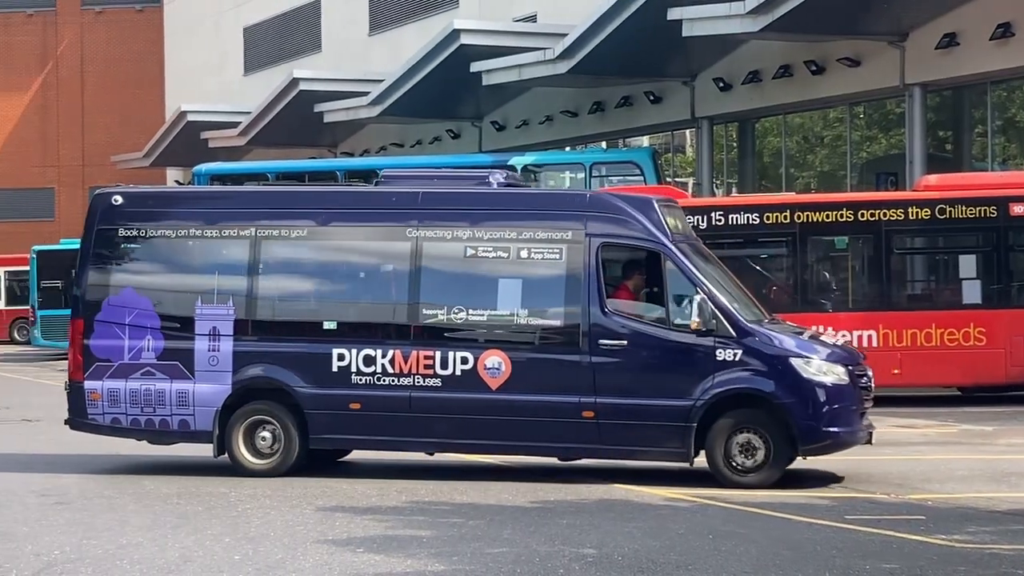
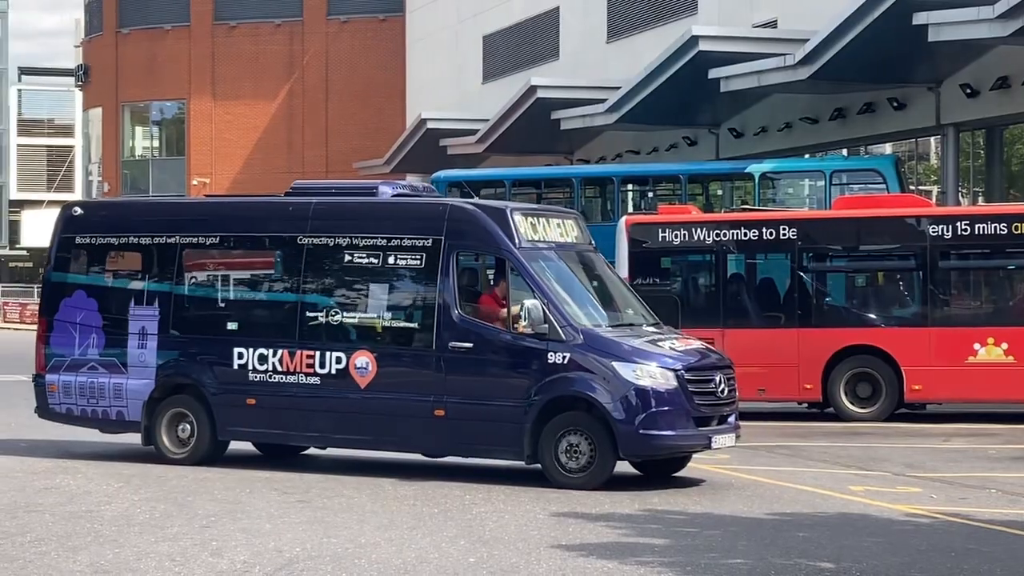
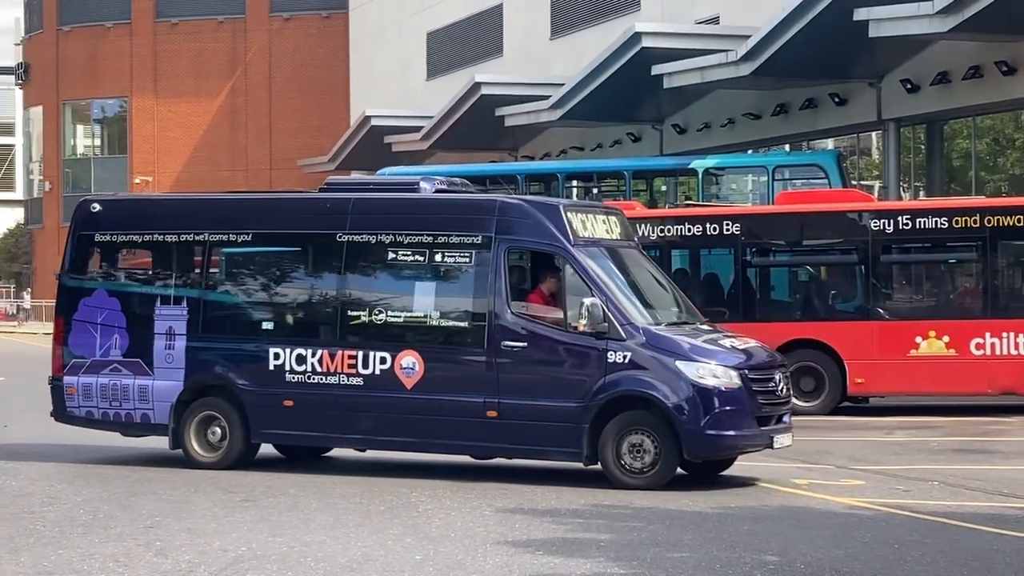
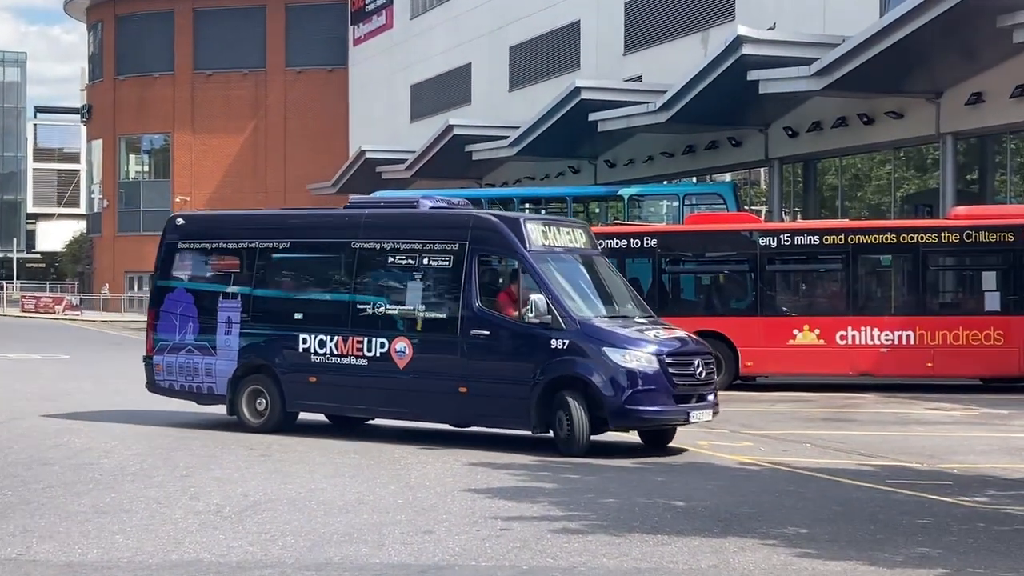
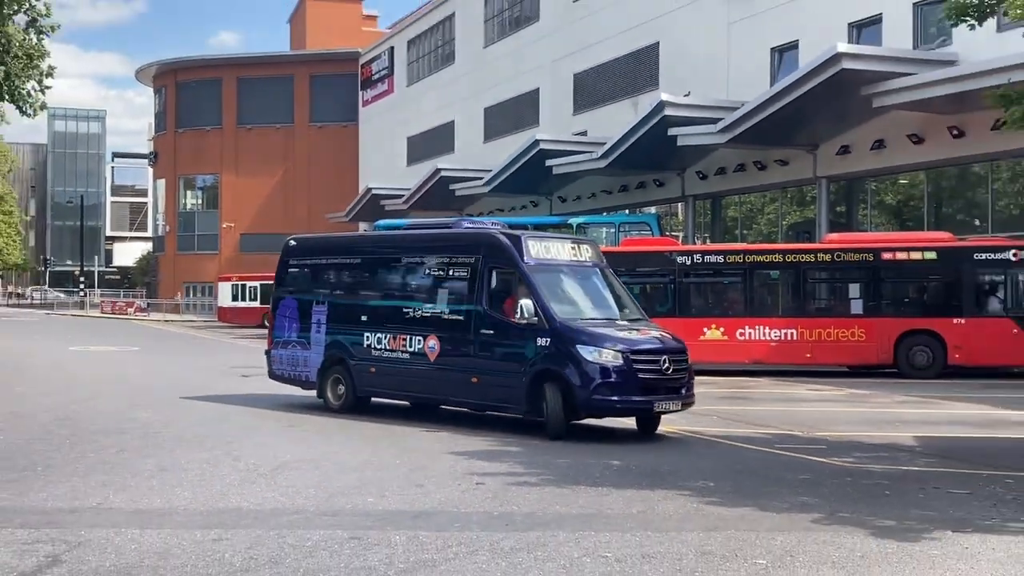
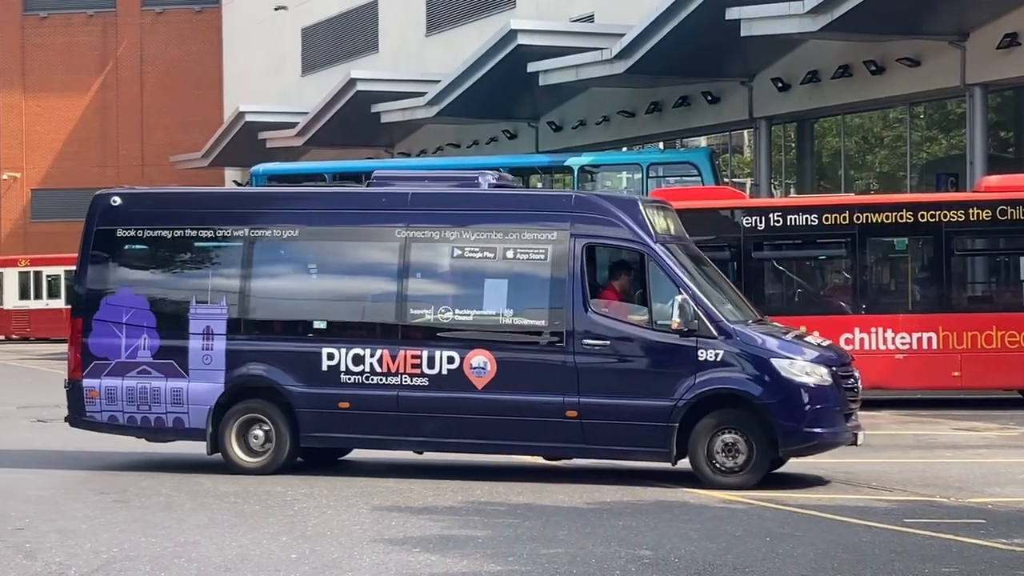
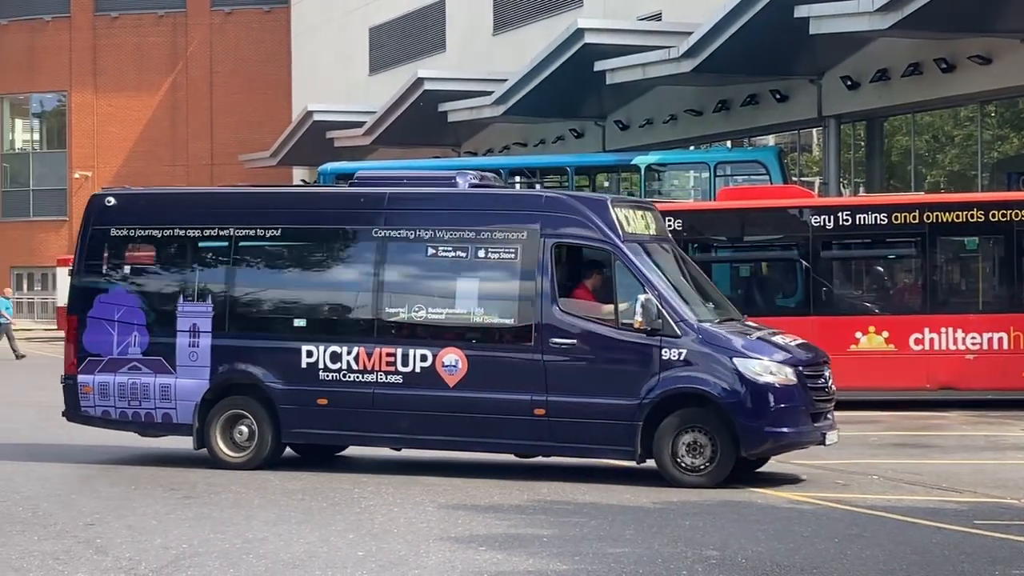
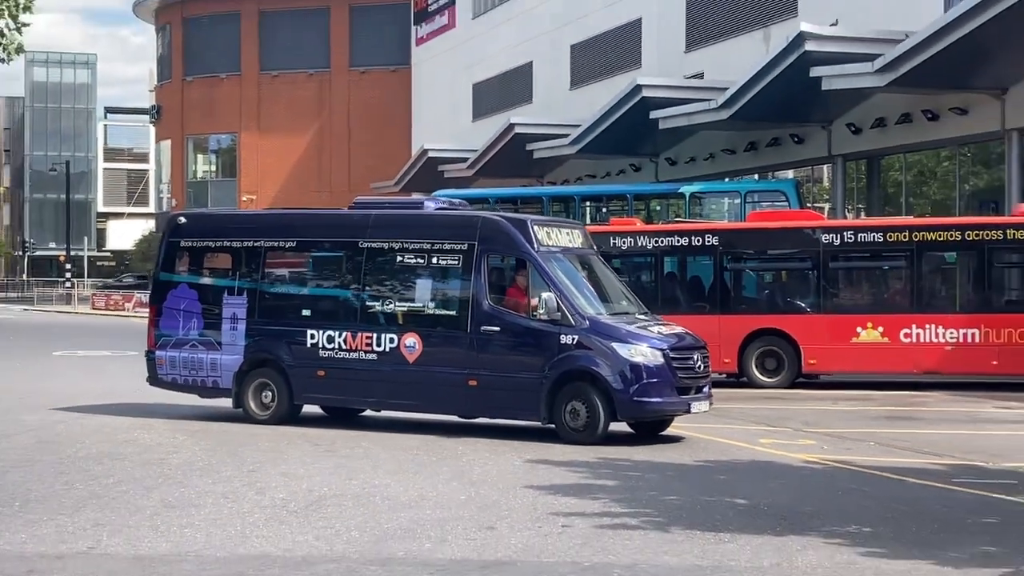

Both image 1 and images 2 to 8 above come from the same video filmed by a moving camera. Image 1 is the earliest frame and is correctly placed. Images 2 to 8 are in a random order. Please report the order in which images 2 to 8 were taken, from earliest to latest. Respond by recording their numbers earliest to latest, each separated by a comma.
6, 7, 3, 2, 8, 4, 5
